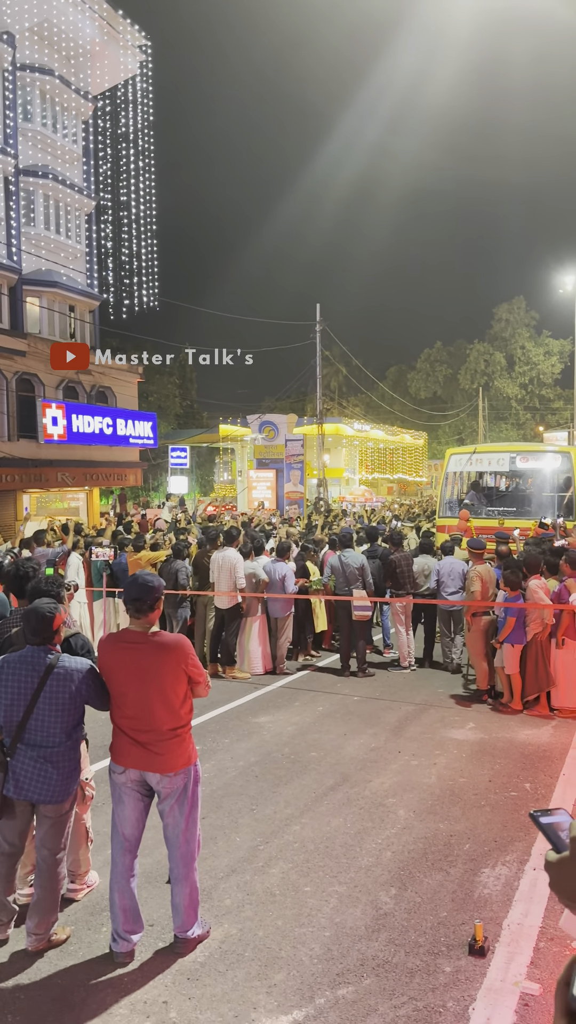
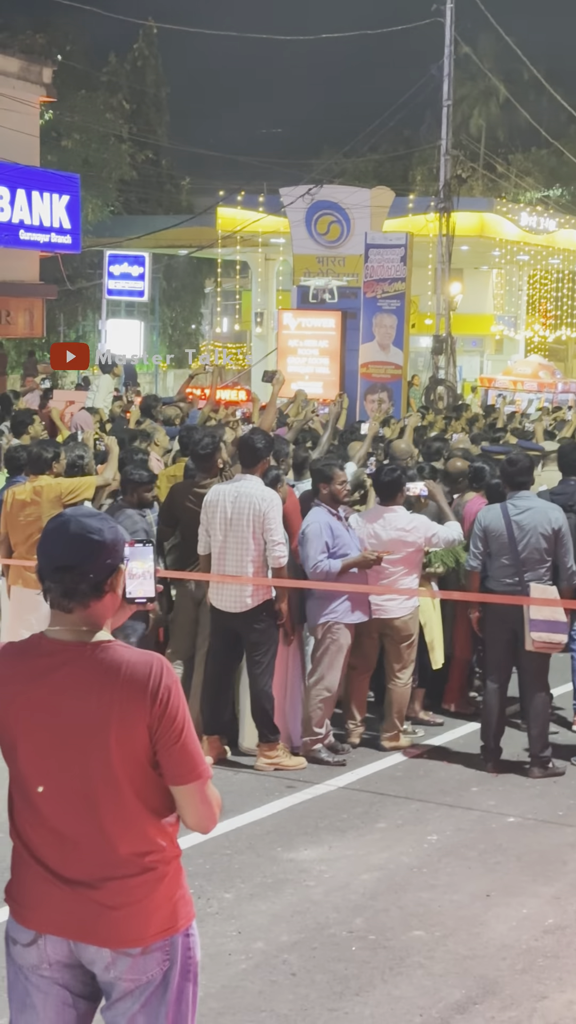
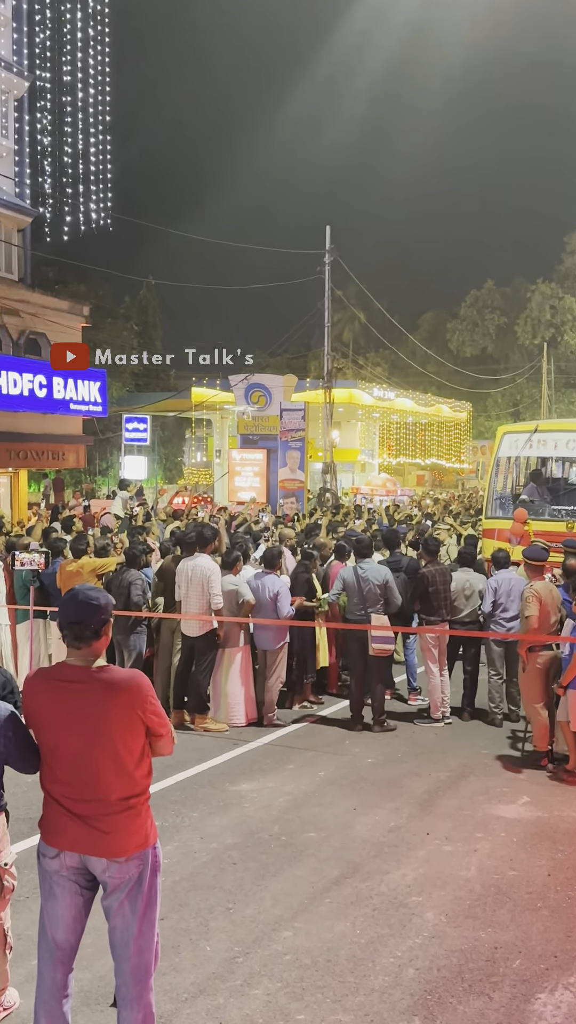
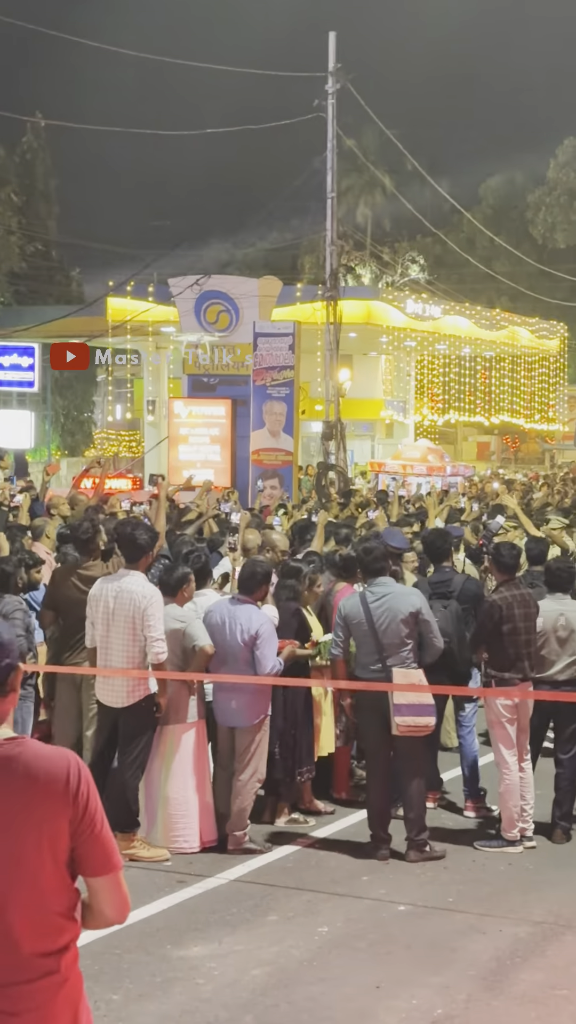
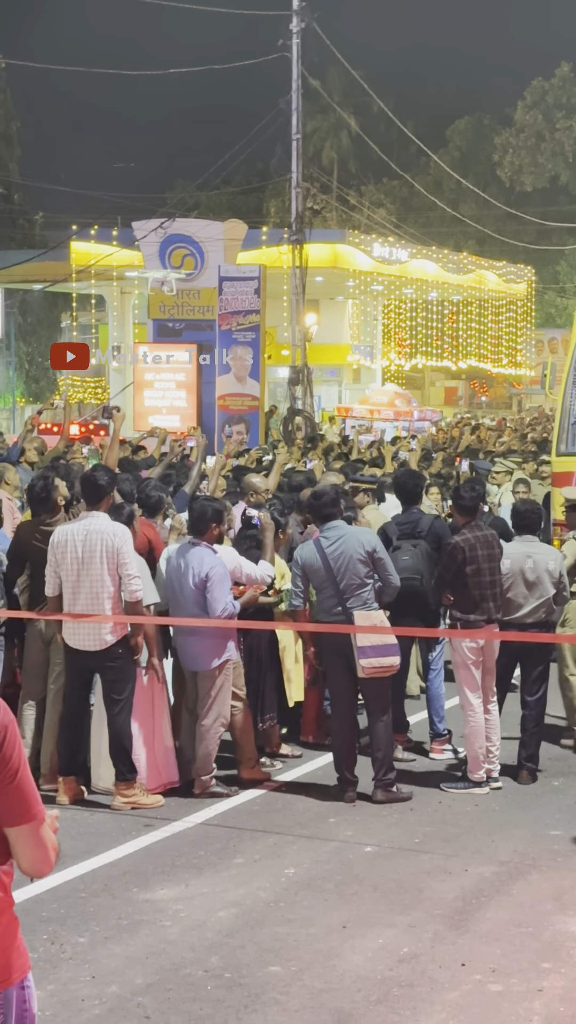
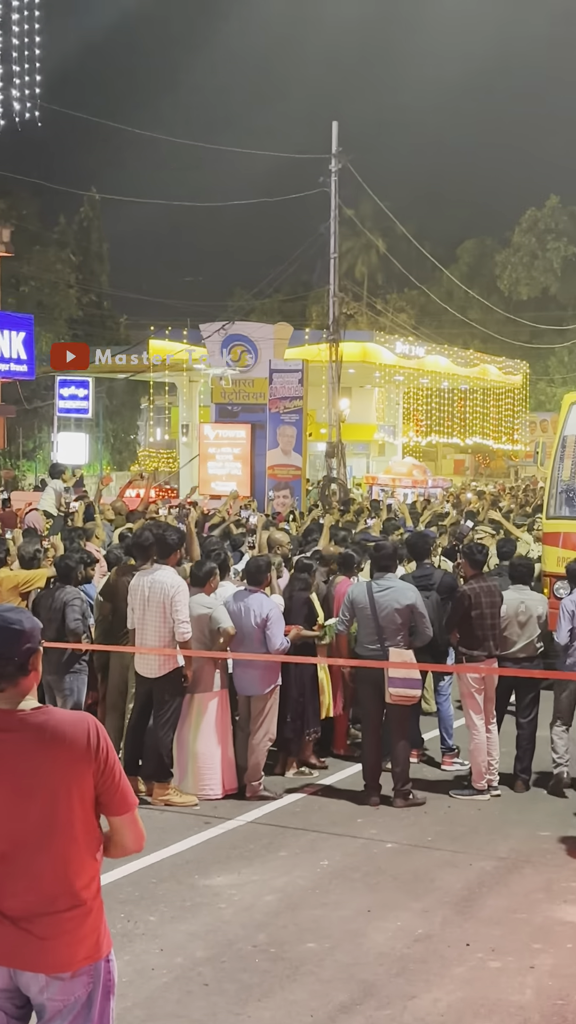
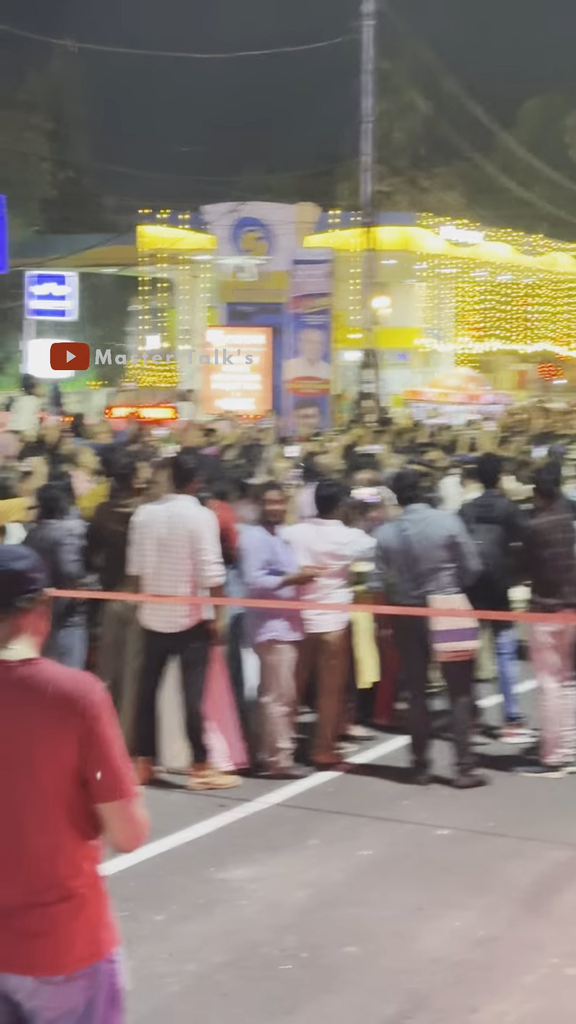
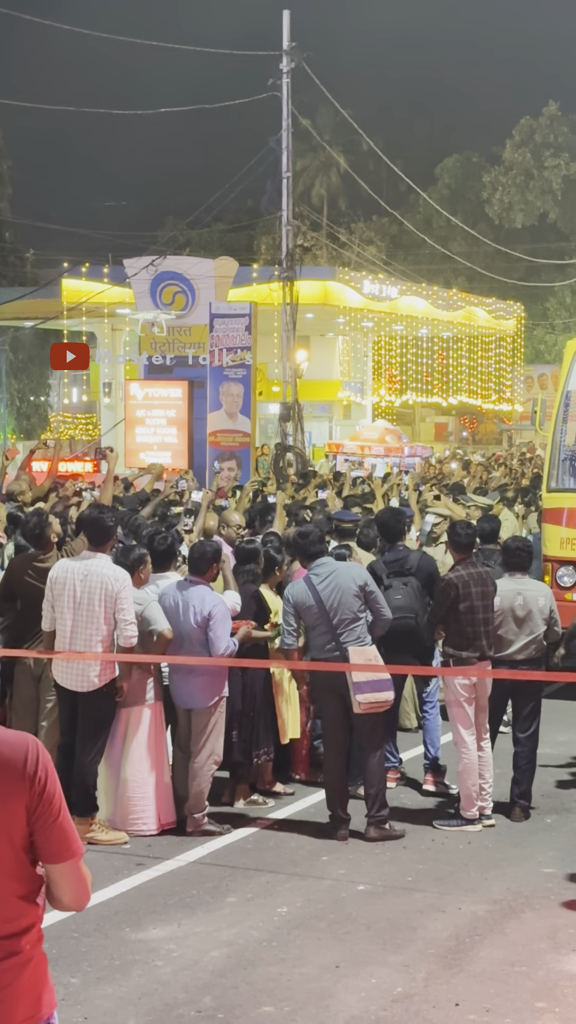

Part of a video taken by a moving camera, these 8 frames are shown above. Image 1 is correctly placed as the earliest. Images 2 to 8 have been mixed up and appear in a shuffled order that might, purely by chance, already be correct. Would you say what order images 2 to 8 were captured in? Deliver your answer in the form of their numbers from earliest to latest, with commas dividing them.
3, 6, 4, 8, 5, 7, 2
